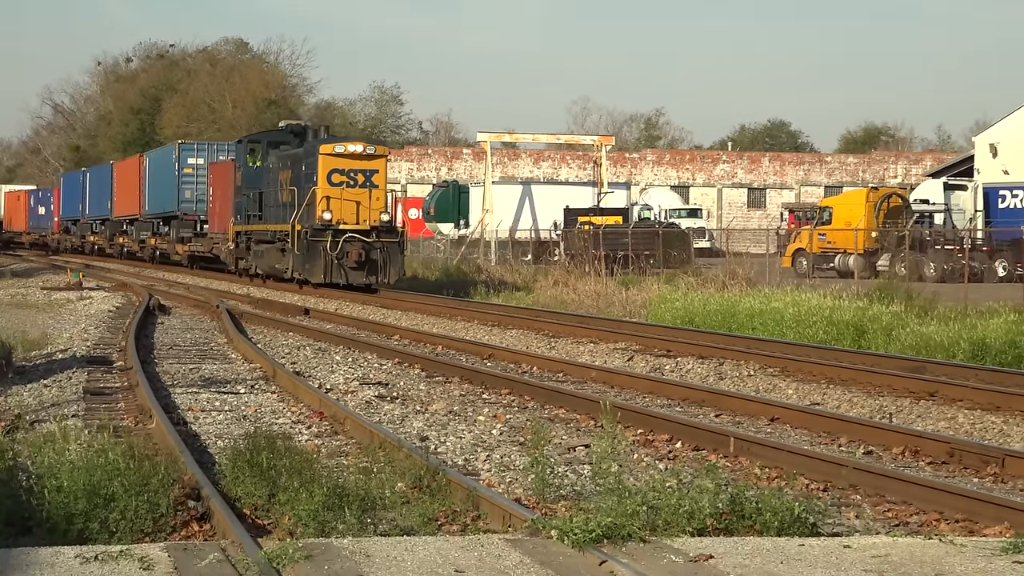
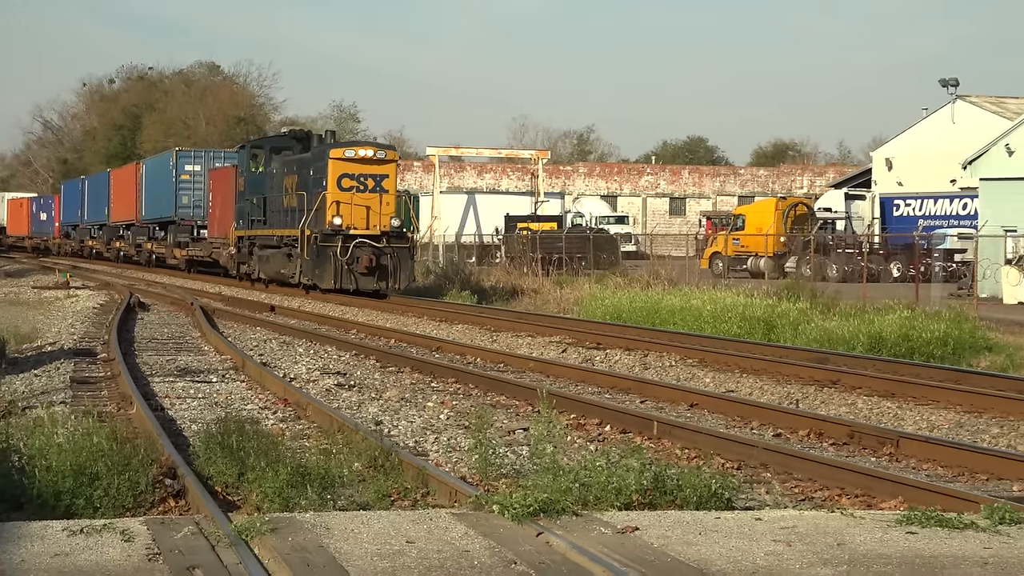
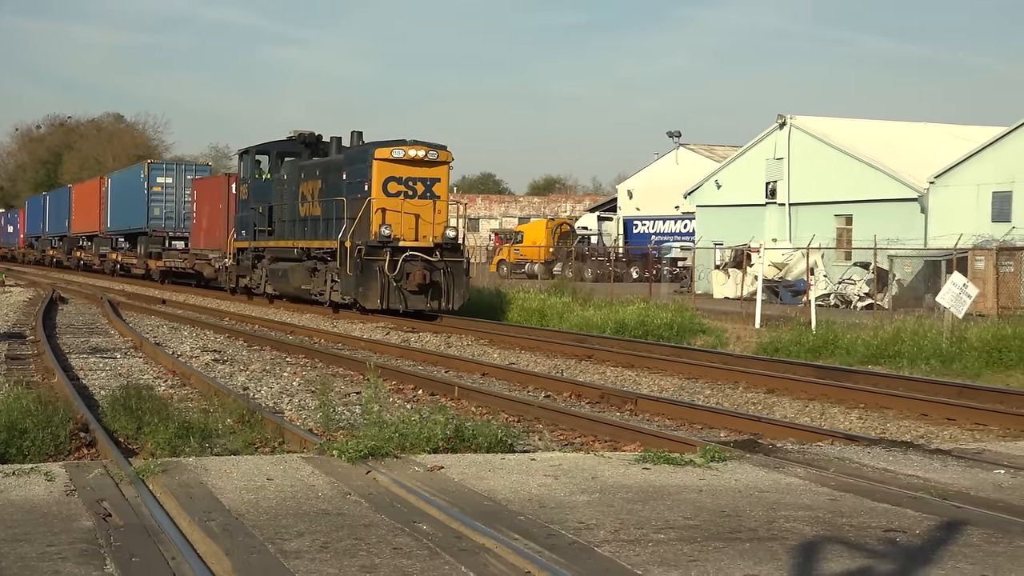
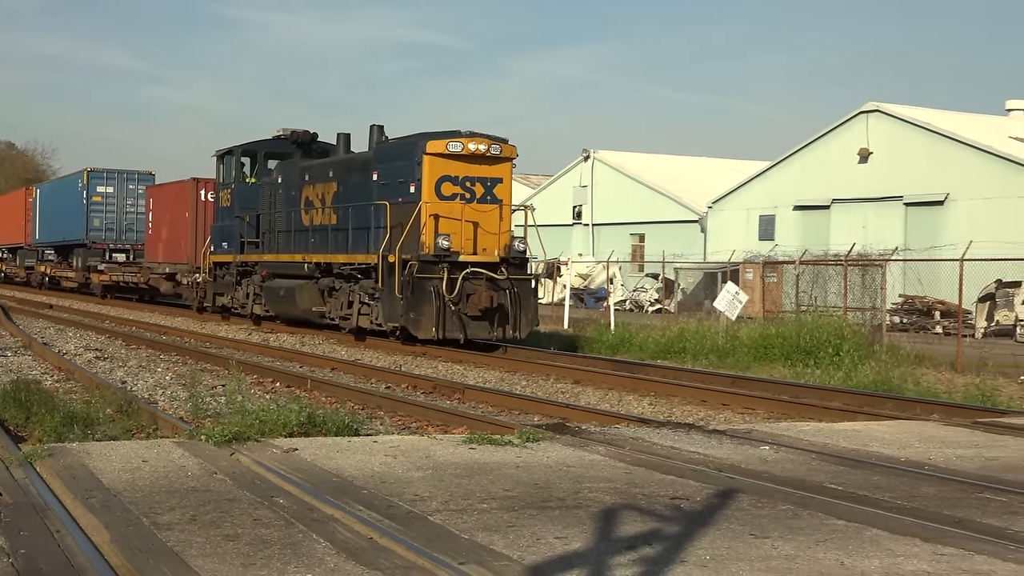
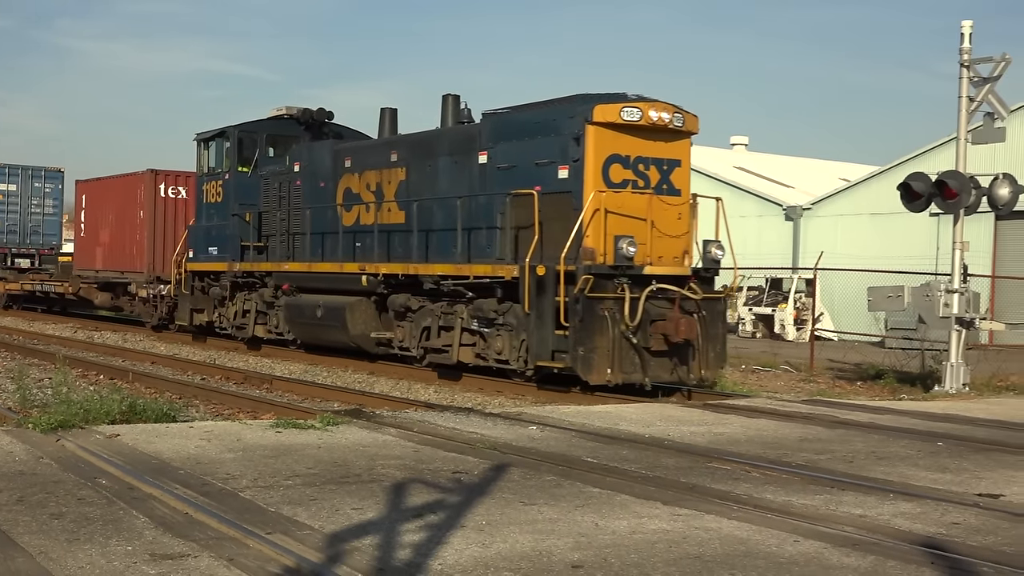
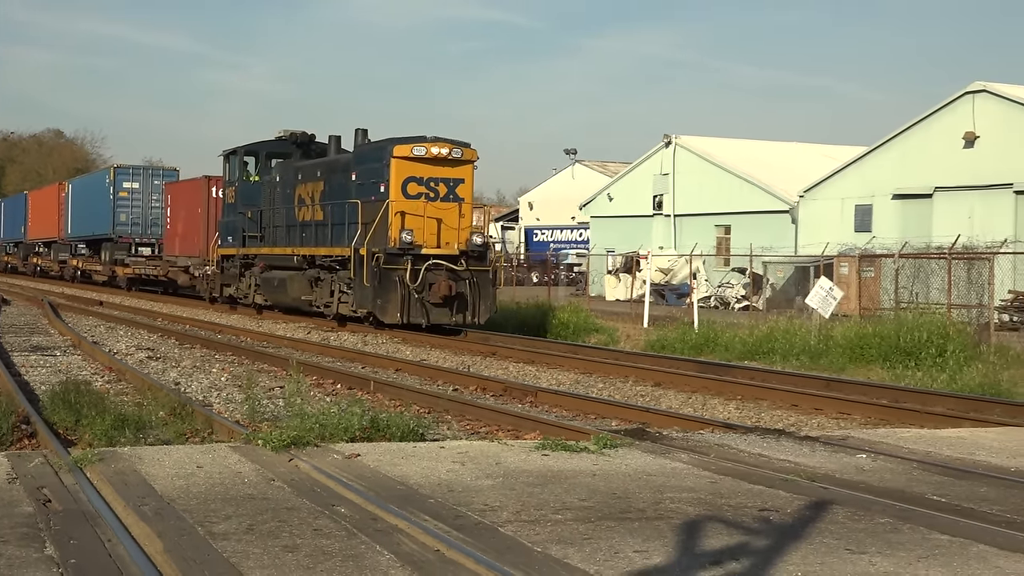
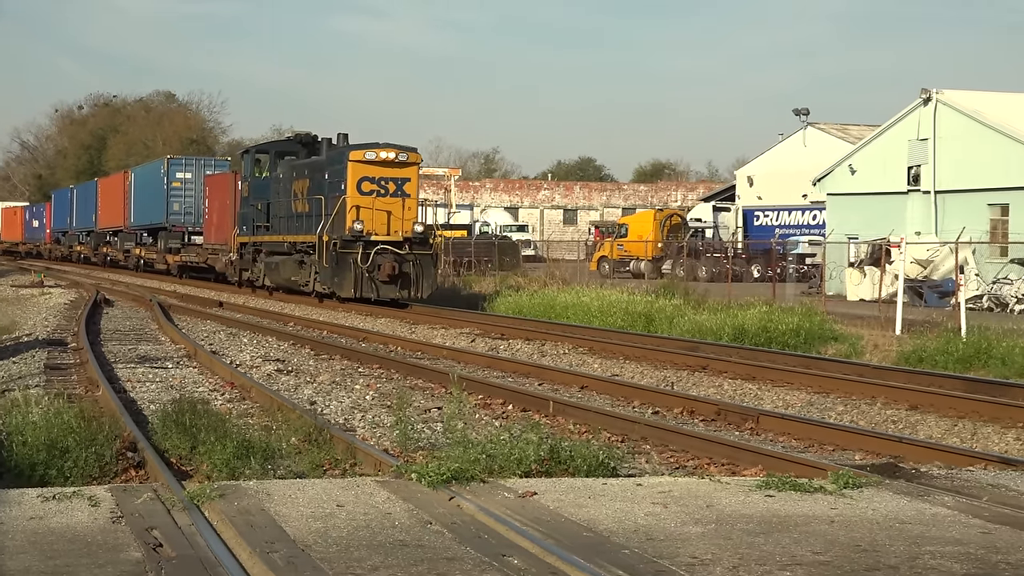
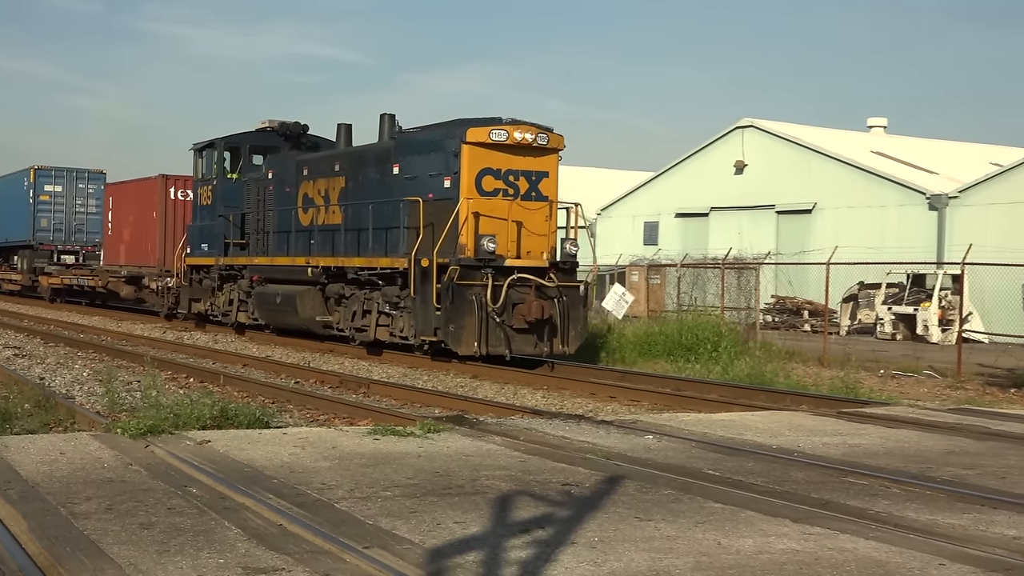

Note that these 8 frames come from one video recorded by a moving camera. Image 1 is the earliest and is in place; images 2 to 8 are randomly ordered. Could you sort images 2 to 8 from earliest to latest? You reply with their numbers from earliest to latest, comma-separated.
2, 7, 3, 6, 4, 8, 5
